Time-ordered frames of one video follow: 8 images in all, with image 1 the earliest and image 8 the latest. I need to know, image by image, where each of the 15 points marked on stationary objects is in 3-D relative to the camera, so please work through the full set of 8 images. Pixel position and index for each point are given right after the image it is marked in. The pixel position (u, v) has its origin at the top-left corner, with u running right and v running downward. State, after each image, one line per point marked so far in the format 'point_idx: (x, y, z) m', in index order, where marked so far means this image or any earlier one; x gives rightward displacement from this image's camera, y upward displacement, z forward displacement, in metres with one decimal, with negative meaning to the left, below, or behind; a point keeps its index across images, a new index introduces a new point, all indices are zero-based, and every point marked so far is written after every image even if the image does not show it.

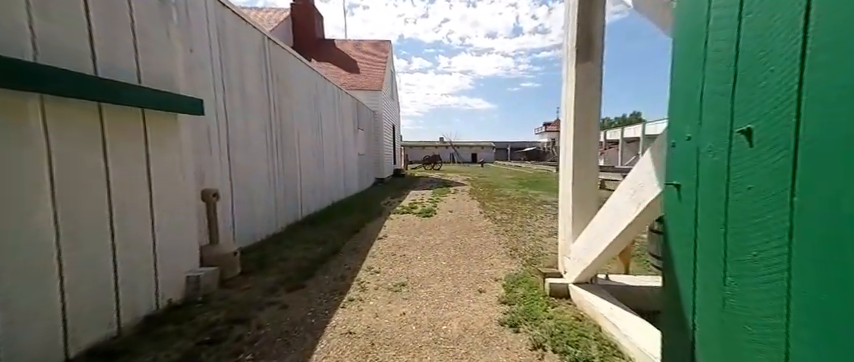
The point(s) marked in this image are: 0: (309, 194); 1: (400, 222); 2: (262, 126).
0: (-2.2, -0.3, +5.6) m
1: (-0.5, -0.7, +5.3) m
2: (-2.2, +0.8, +4.3) m
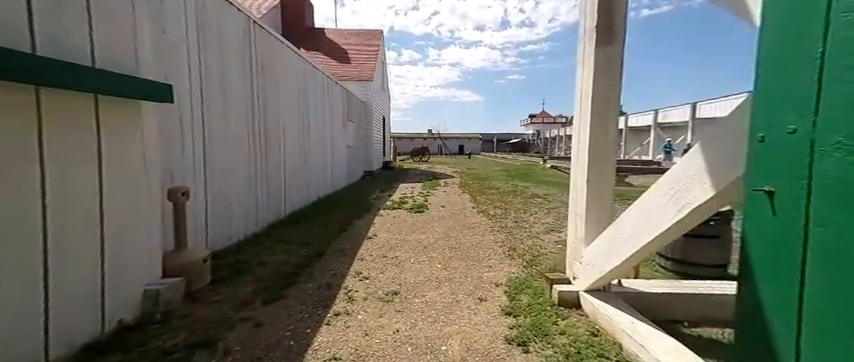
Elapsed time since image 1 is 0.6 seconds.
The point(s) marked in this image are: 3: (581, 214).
0: (-2.4, -0.2, +5.2) m
1: (-0.6, -0.6, +5.0) m
2: (-2.3, +0.8, +3.8) m
3: (+1.2, -0.3, +2.4) m
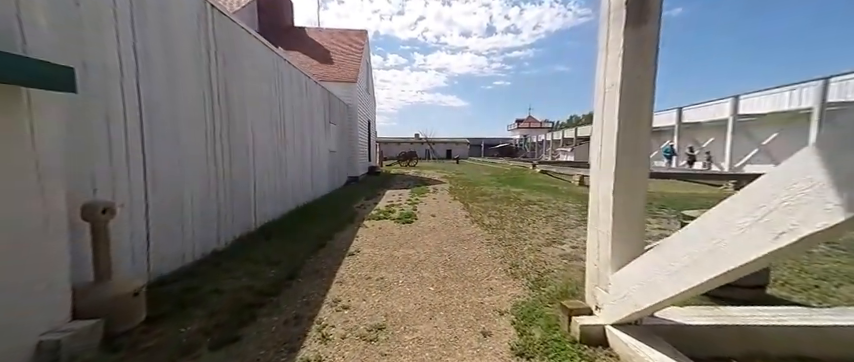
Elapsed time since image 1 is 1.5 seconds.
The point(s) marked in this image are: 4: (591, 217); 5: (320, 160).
0: (-2.6, -0.3, +4.7) m
1: (-0.8, -0.8, +4.5) m
2: (-2.4, +0.7, +3.3) m
3: (+1.2, -0.3, +2.0) m
4: (+1.2, -0.3, +2.1) m
5: (-2.8, +0.4, +7.7) m
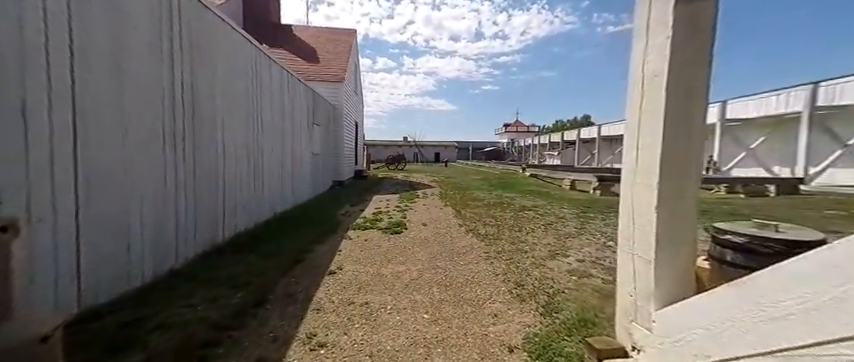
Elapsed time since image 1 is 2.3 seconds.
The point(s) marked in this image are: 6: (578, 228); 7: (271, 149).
0: (-2.7, -0.4, +4.1) m
1: (-0.9, -0.8, +4.1) m
2: (-2.5, +0.6, +2.8) m
3: (+1.1, -0.4, +1.6) m
4: (+1.2, -0.3, +1.8) m
5: (-3.0, +0.3, +7.2) m
6: (+2.6, -0.8, +5.2) m
7: (-2.9, +0.6, +5.4) m
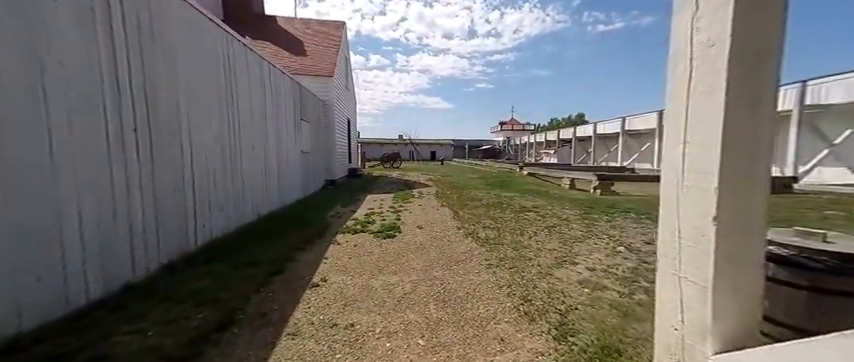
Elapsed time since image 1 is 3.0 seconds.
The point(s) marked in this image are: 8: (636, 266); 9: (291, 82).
0: (-2.7, -0.4, +3.8) m
1: (-1.0, -0.8, +3.7) m
2: (-2.6, +0.6, +2.4) m
3: (+1.1, -0.4, +1.3) m
4: (+1.1, -0.3, +1.4) m
5: (-3.1, +0.3, +6.8) m
6: (+2.6, -0.8, +4.9) m
7: (-2.9, +0.6, +5.0) m
8: (+2.4, -1.0, +3.4) m
9: (-3.1, +2.3, +7.0) m
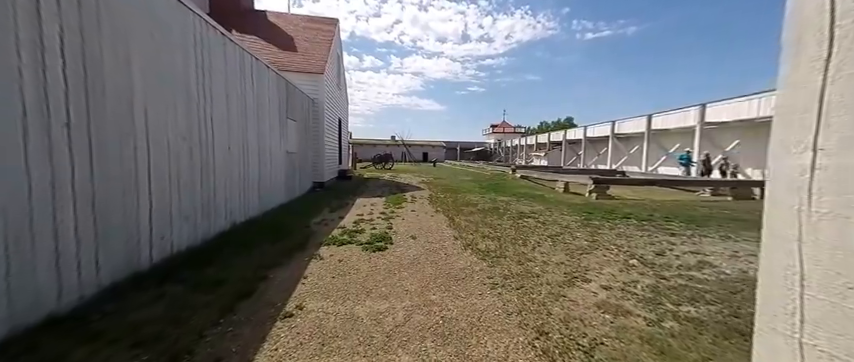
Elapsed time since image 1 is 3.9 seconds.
0: (-2.8, -0.5, +3.2) m
1: (-1.0, -0.9, +3.2) m
2: (-2.6, +0.6, +1.9) m
3: (+1.1, -0.5, +0.9) m
4: (+1.1, -0.4, +1.0) m
5: (-3.3, +0.3, +6.2) m
6: (+2.5, -0.9, +4.6) m
7: (-3.0, +0.5, +4.5) m
8: (+2.3, -1.0, +3.1) m
9: (-3.3, +2.2, +6.5) m
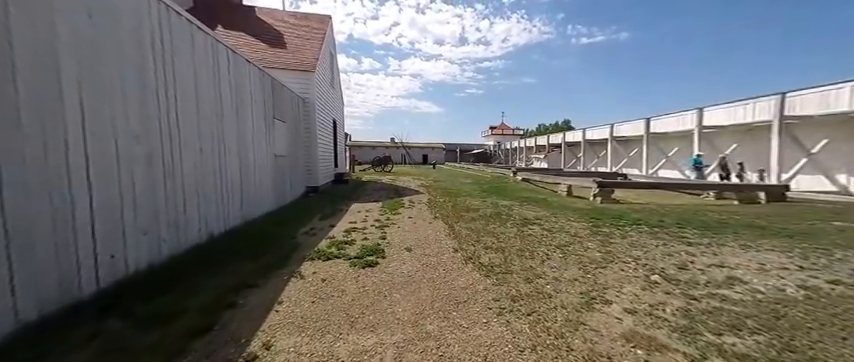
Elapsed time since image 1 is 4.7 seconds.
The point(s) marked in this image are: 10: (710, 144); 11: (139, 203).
0: (-2.8, -0.6, +2.8) m
1: (-1.1, -1.0, +2.8) m
2: (-2.6, +0.5, +1.5) m
3: (+1.1, -0.5, +0.4) m
4: (+1.1, -0.5, +0.6) m
5: (-3.3, +0.2, +5.8) m
6: (+2.4, -1.0, +4.2) m
7: (-3.1, +0.4, +4.1) m
8: (+2.3, -1.1, +2.7) m
9: (-3.3, +2.1, +6.0) m
10: (+13.5, +1.8, +14.3) m
11: (-2.9, -0.2, +3.1) m
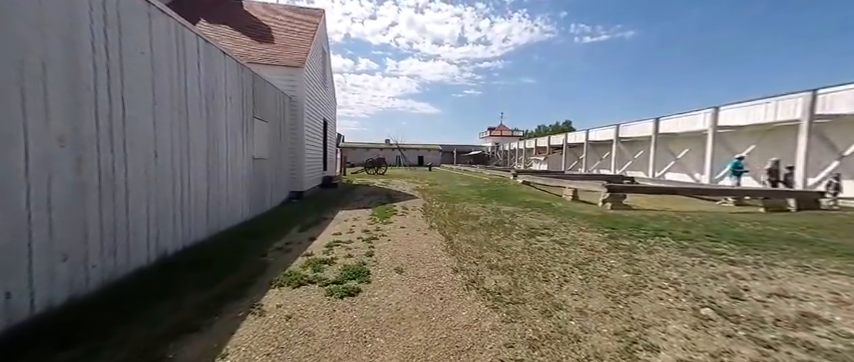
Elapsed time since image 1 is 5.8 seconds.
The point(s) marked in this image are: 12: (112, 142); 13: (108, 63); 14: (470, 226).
0: (-2.9, -0.6, +2.2) m
1: (-1.1, -1.1, +2.2) m
2: (-2.6, +0.4, +0.8) m
3: (+1.1, -0.6, -0.2) m
4: (+1.1, -0.5, 0.0) m
5: (-3.4, +0.1, +5.2) m
6: (+2.4, -1.1, +3.5) m
7: (-3.1, +0.4, +3.4) m
8: (+2.3, -1.2, +2.0) m
9: (-3.4, +2.0, +5.4) m
10: (+13.5, +1.6, +13.7) m
11: (-2.9, -0.3, +2.4) m
12: (-3.0, +0.4, +3.0) m
13: (-3.0, +1.1, +2.9) m
14: (+0.8, -0.9, +5.7) m
